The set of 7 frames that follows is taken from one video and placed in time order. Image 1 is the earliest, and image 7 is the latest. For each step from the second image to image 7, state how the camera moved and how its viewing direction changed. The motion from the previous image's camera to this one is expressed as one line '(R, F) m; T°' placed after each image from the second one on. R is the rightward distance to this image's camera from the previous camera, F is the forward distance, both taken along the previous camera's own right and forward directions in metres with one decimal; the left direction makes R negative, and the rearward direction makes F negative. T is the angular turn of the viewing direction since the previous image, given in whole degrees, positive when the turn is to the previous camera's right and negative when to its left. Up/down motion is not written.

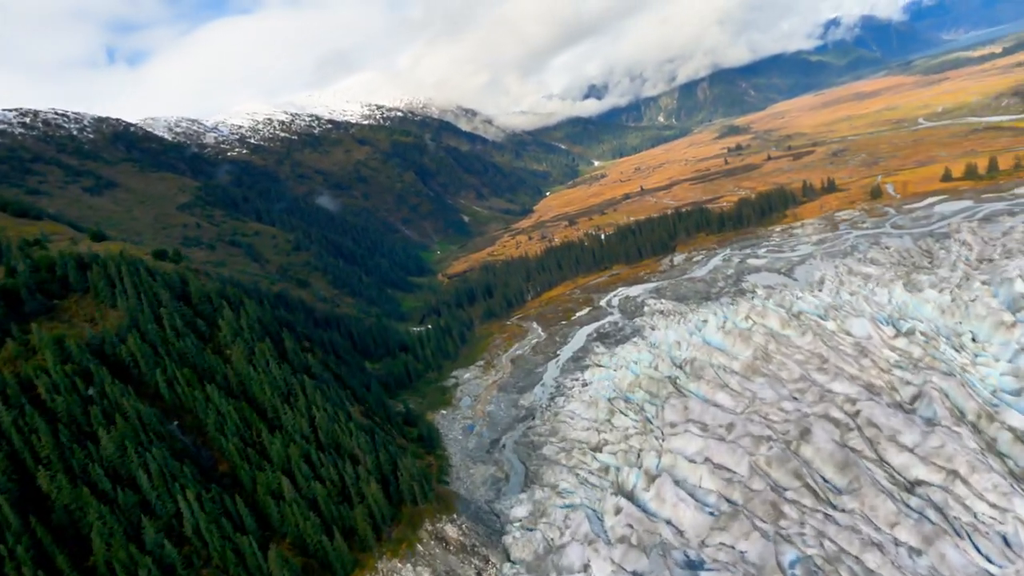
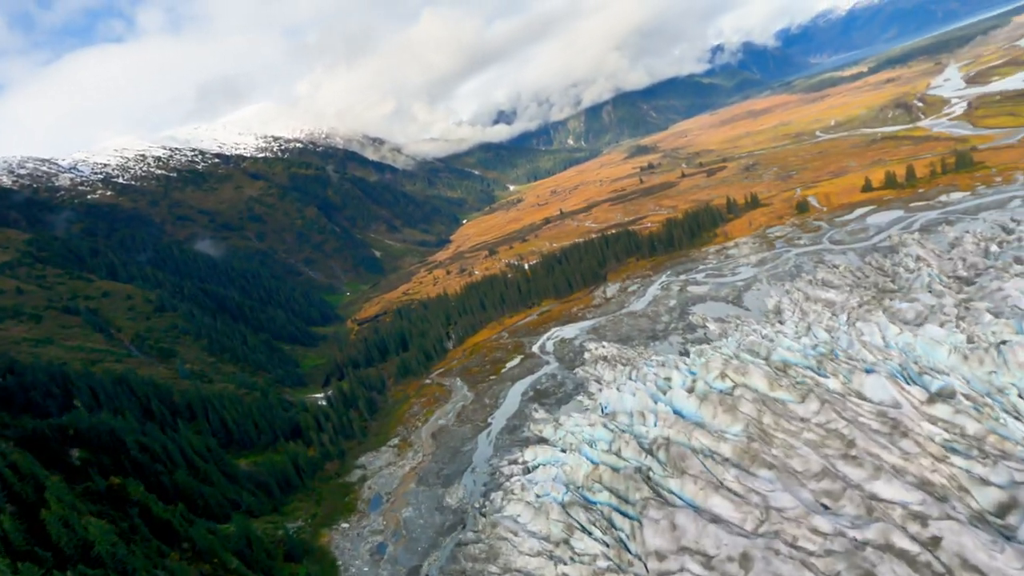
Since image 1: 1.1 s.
(+1.8, +17.5) m; +8°
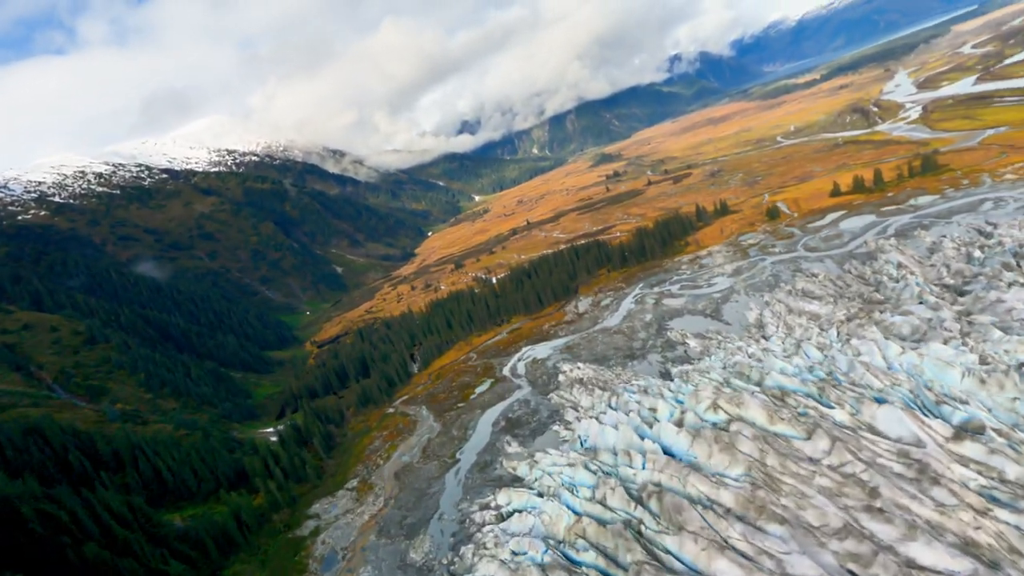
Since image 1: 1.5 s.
(+0.4, +6.7) m; +3°
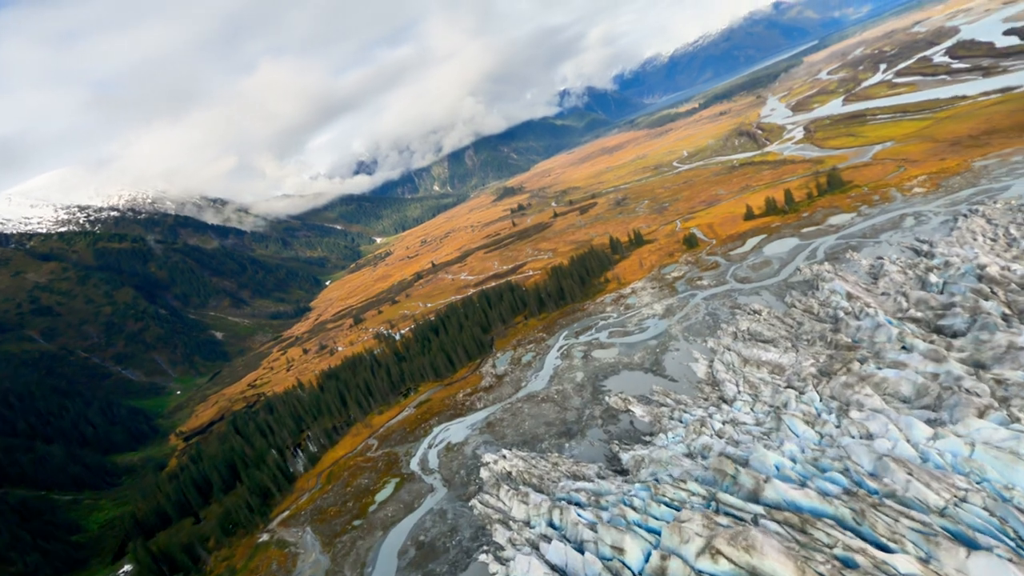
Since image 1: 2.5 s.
(+2.3, +17.3) m; +9°
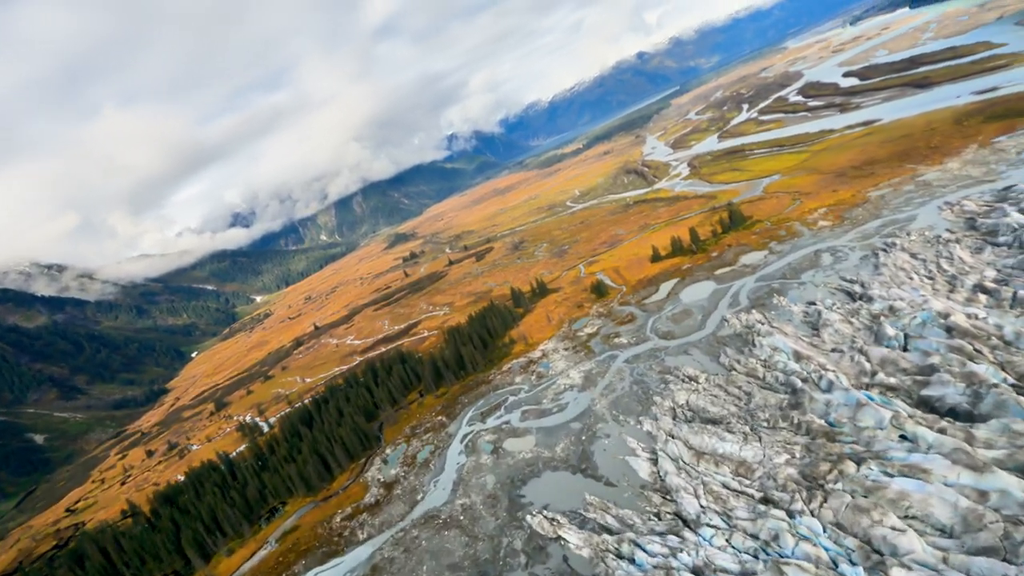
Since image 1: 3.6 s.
(+2.8, +17.4) m; +11°
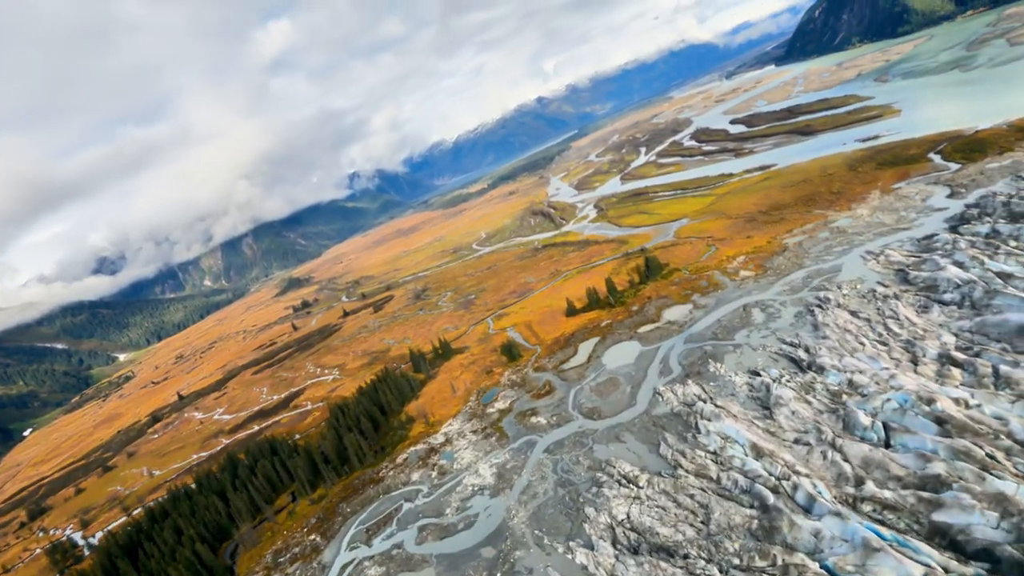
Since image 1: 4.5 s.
(+2.4, +15.2) m; +10°
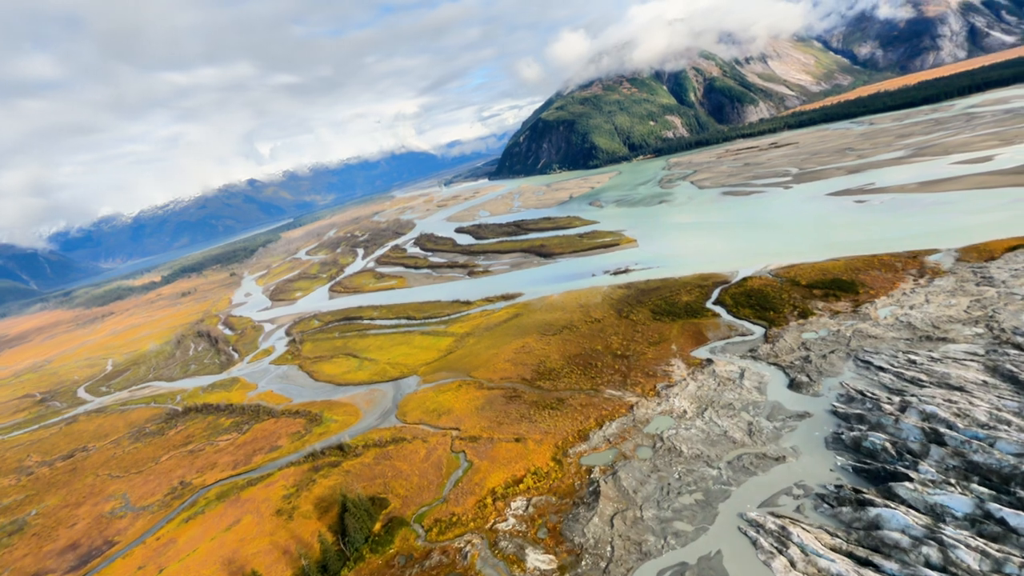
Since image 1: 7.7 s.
(+15.7, +50.1) m; +29°
